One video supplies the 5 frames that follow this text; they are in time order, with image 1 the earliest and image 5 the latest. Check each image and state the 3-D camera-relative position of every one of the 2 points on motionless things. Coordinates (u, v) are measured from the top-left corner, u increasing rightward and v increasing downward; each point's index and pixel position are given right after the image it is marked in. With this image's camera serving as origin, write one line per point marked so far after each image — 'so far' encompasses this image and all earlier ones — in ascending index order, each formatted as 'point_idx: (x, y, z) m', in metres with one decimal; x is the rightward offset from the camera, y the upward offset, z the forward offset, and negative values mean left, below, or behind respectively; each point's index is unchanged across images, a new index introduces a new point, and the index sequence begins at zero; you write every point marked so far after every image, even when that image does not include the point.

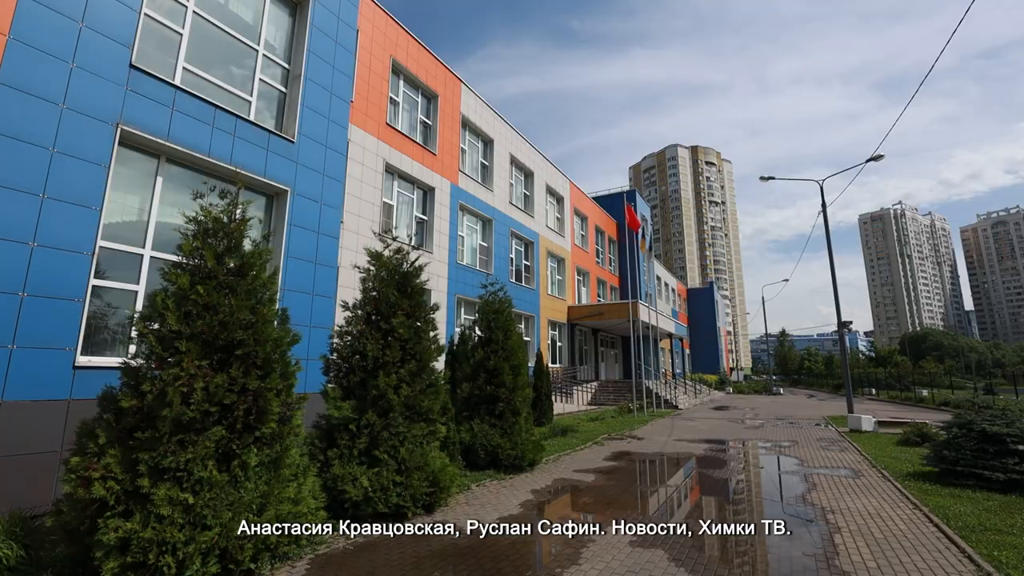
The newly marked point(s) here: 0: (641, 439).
0: (+3.2, -3.7, +12.0) m
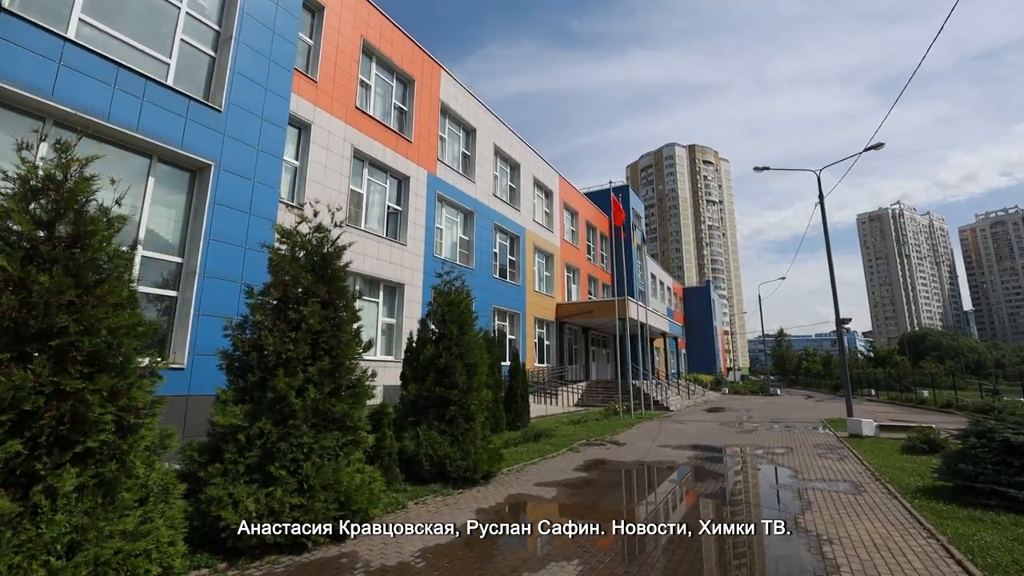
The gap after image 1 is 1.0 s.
0: (+2.5, -3.6, +11.0) m
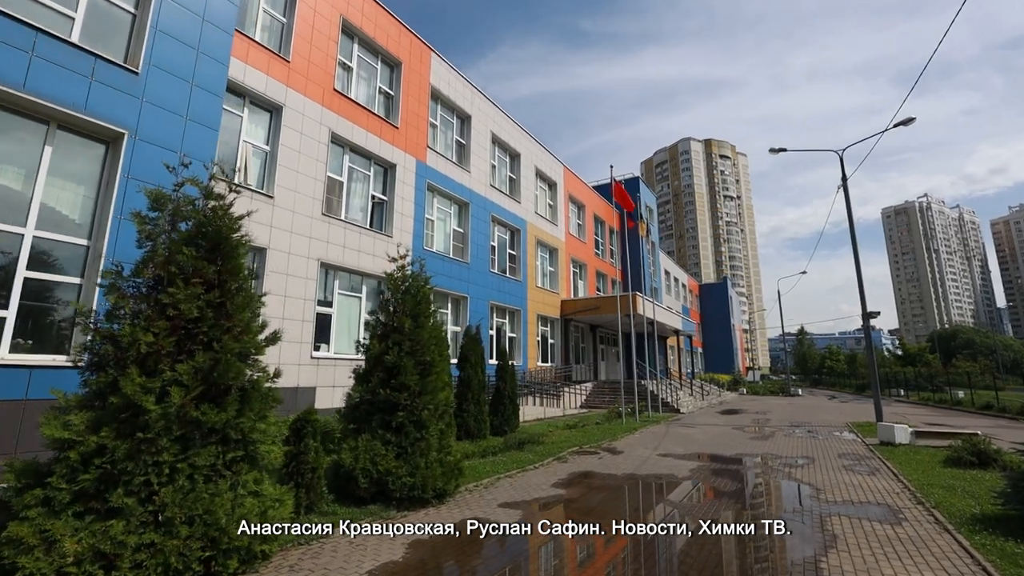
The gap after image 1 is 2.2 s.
0: (+2.1, -3.3, +9.8) m
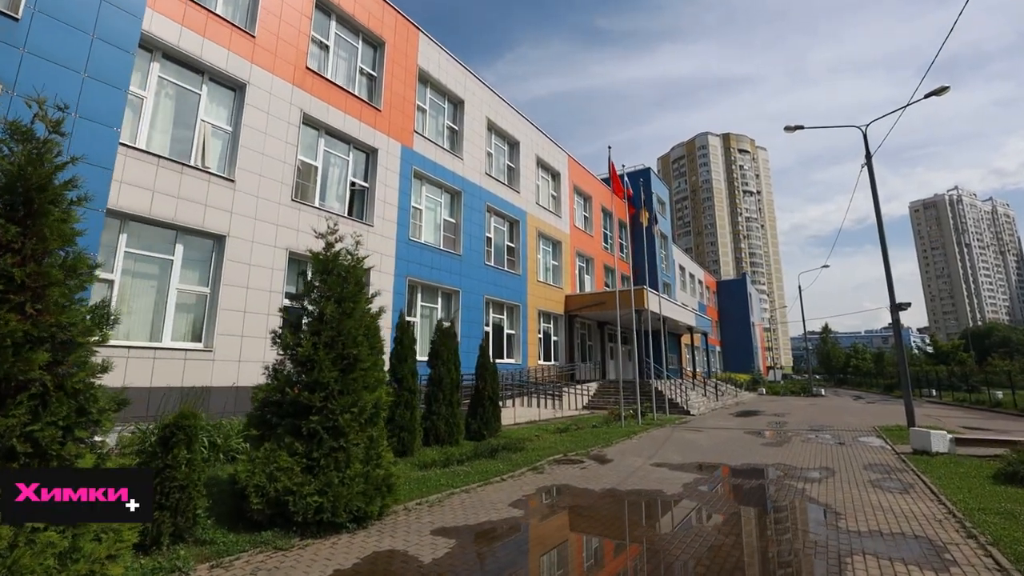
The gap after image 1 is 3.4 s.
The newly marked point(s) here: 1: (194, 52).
0: (+1.6, -3.1, +8.6) m
1: (-7.0, +5.2, +10.9) m
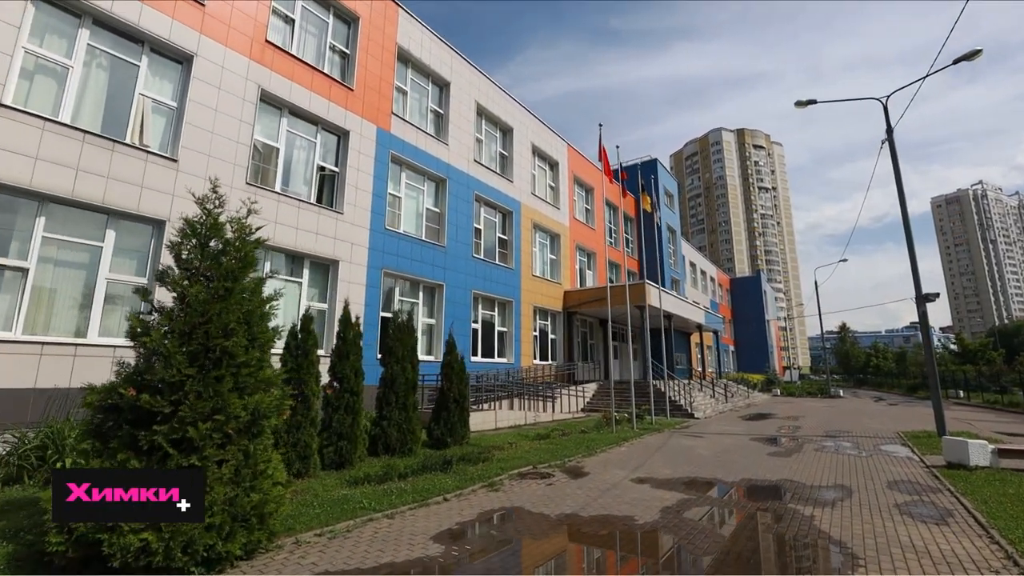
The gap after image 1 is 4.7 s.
0: (+1.0, -2.8, +7.3) m
1: (-7.6, +5.4, +9.9) m
